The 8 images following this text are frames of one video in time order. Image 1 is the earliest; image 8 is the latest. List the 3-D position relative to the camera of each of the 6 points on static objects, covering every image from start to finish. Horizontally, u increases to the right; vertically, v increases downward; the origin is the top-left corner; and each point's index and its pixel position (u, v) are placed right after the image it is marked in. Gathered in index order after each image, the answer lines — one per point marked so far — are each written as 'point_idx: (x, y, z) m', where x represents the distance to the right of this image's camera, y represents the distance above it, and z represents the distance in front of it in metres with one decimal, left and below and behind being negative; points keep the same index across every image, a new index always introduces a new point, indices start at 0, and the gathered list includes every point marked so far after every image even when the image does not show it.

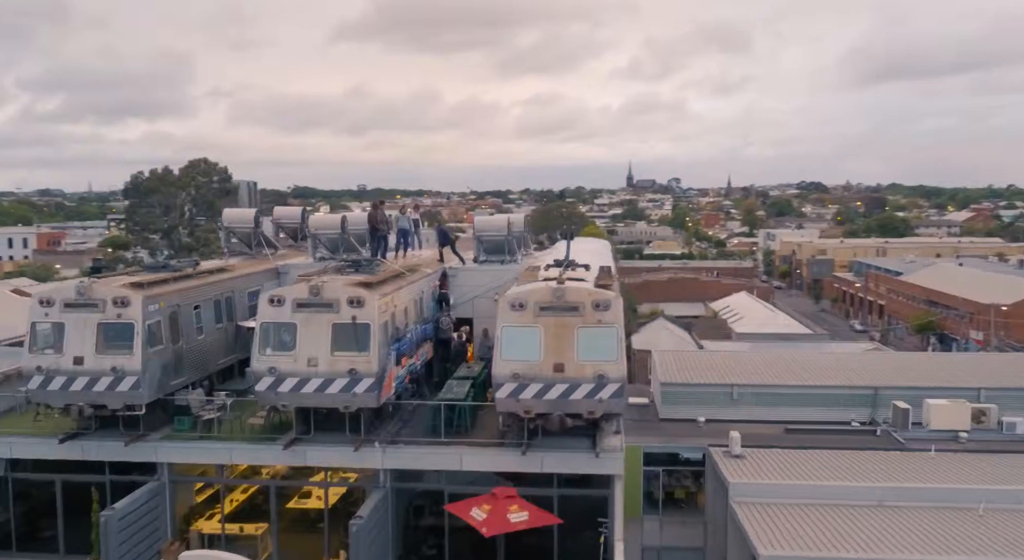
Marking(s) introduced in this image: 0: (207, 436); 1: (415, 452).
0: (-3.9, -2.0, +11.0) m
1: (-1.2, -2.1, +10.5) m
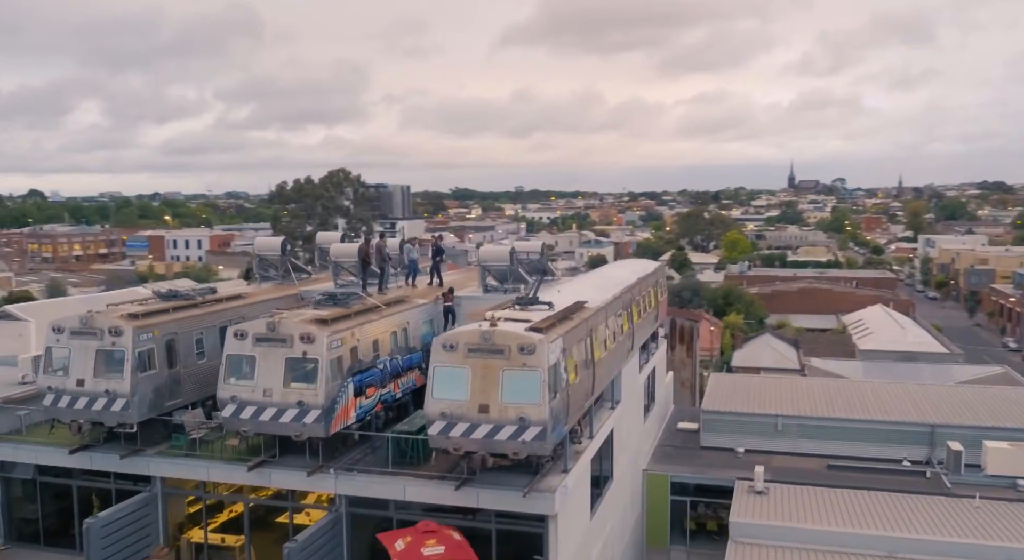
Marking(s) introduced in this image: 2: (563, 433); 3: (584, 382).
0: (-4.5, -2.5, +12.1) m
1: (-1.9, -2.6, +11.1) m
2: (+0.7, -1.9, +10.7) m
3: (+1.0, -1.4, +11.8) m
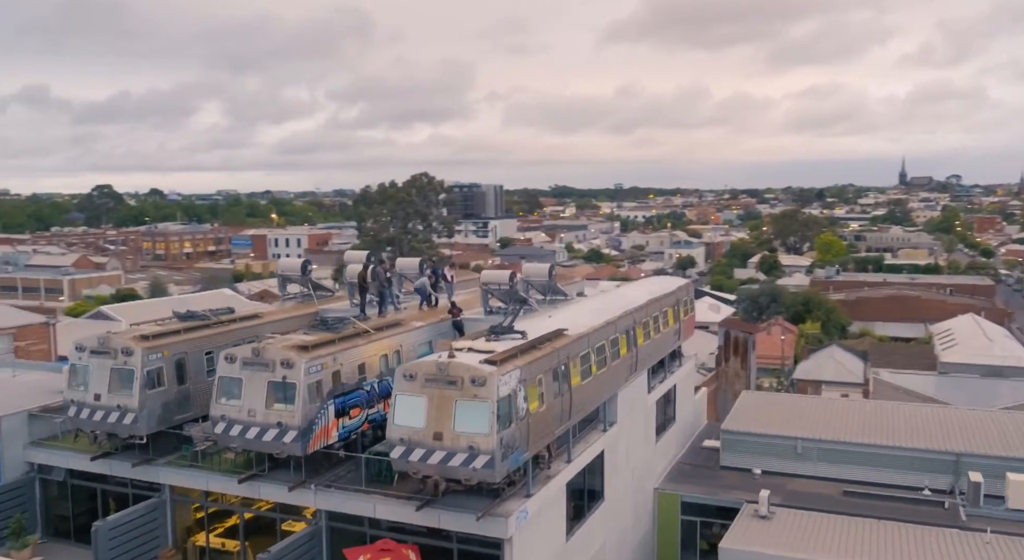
0: (-4.9, -2.9, +13.1) m
1: (-2.4, -3.0, +11.9) m
2: (+0.1, -2.4, +11.2) m
3: (+0.6, -1.9, +12.2) m
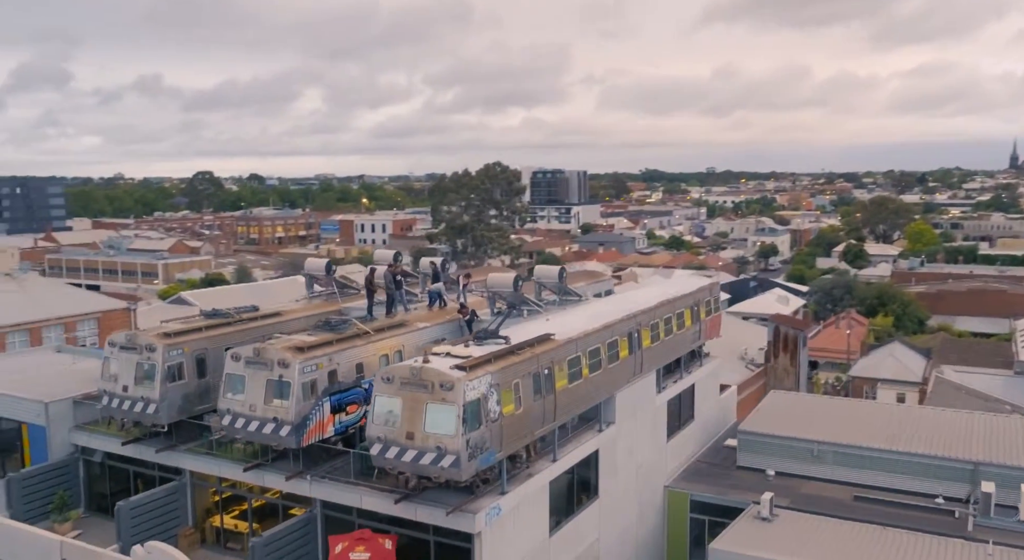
0: (-5.1, -2.9, +14.3) m
1: (-2.7, -3.1, +12.8) m
2: (-0.3, -2.5, +11.9) m
3: (+0.3, -2.0, +12.8) m
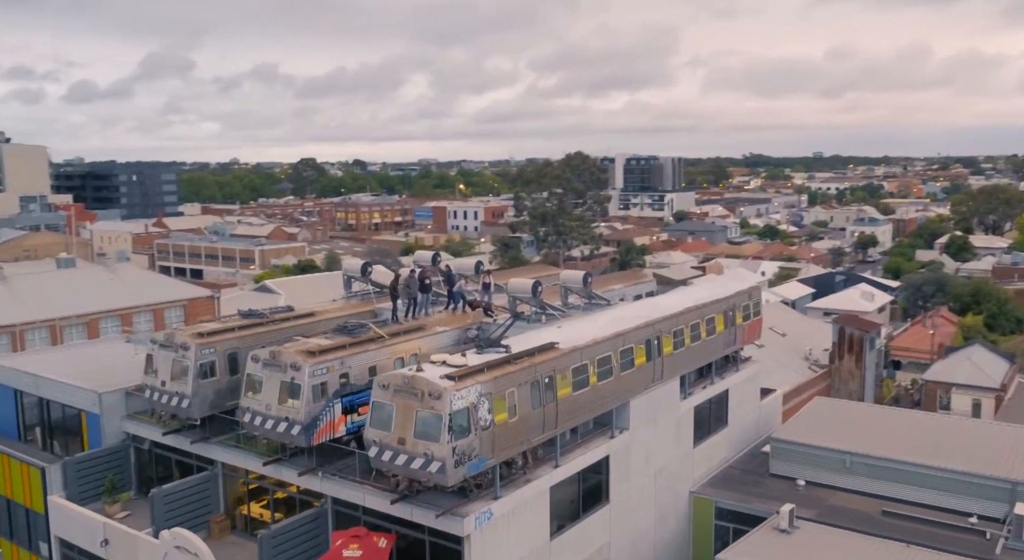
0: (-4.9, -3.0, +15.2) m
1: (-2.8, -3.3, +13.5) m
2: (-0.4, -2.7, +12.3) m
3: (+0.3, -2.2, +13.2) m
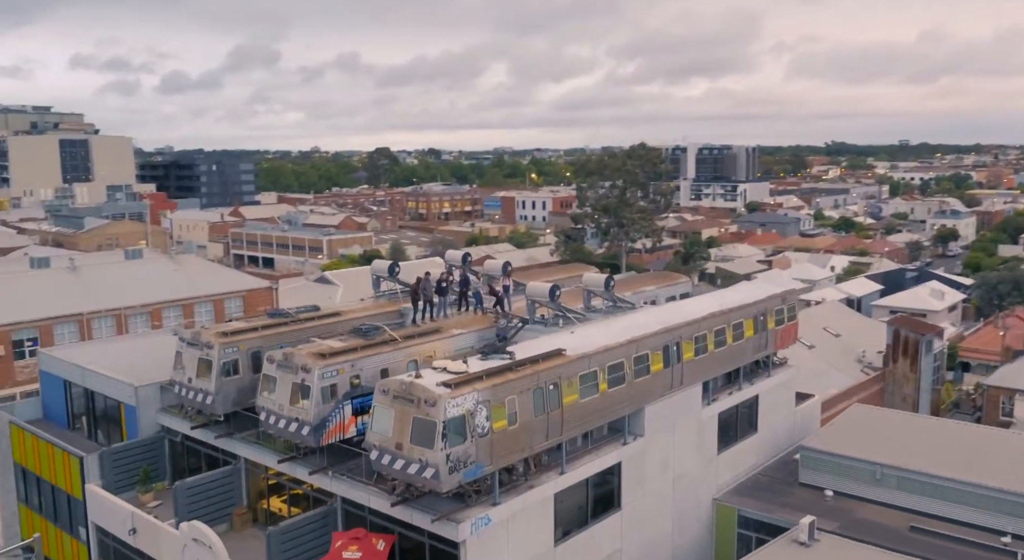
0: (-4.7, -3.0, +15.7) m
1: (-2.7, -3.4, +13.8) m
2: (-0.5, -2.8, +12.4) m
3: (+0.3, -2.3, +13.2) m
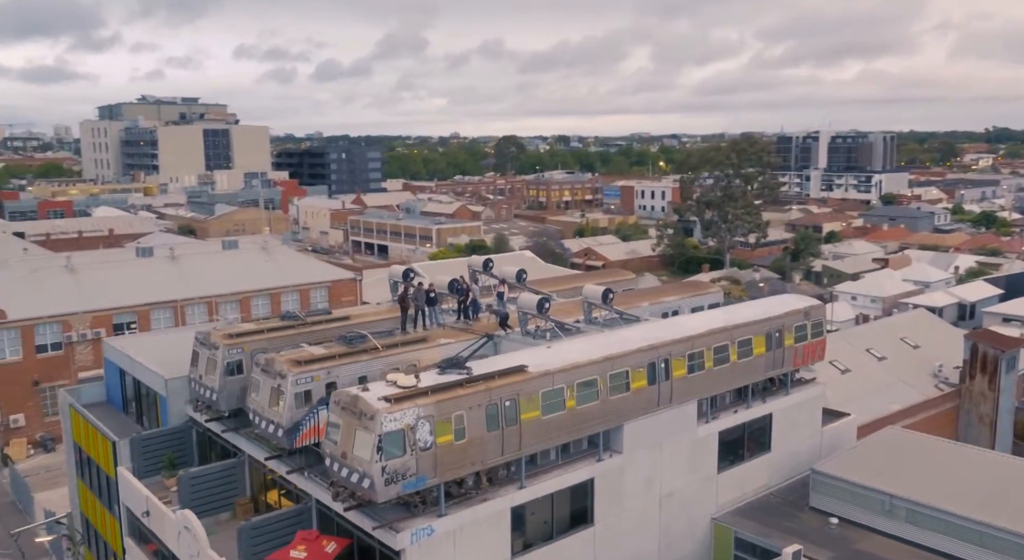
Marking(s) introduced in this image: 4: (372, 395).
0: (-5.0, -3.1, +16.7) m
1: (-3.4, -3.6, +14.5) m
2: (-1.4, -3.1, +12.8) m
3: (-0.5, -2.6, +13.5) m
4: (-2.1, -1.7, +12.8) m
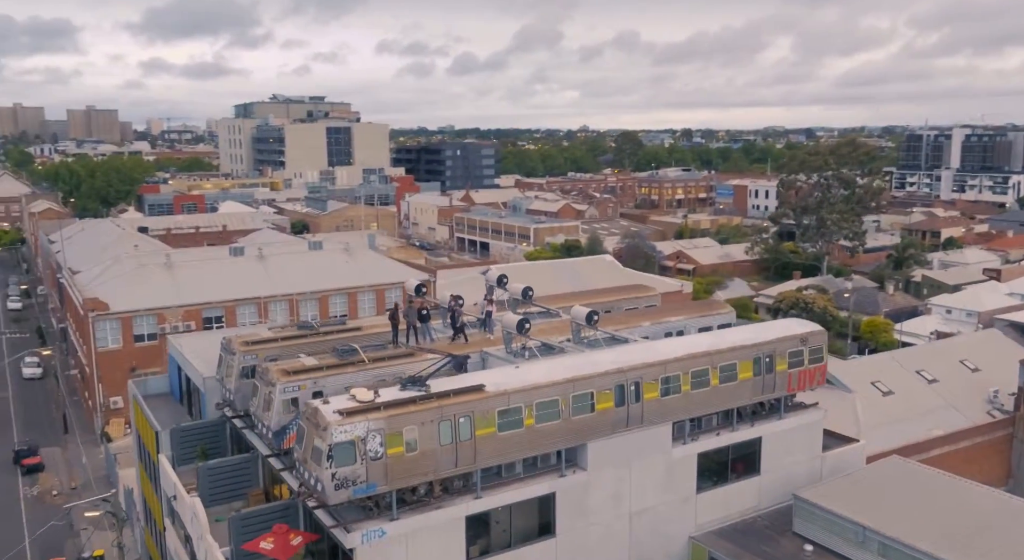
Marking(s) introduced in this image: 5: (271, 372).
0: (-5.4, -3.5, +18.6) m
1: (-4.1, -3.9, +16.2) m
2: (-2.3, -3.5, +14.2) m
3: (-1.4, -3.0, +14.7) m
4: (-3.0, -2.1, +14.3) m
5: (-4.8, -1.8, +16.6) m
